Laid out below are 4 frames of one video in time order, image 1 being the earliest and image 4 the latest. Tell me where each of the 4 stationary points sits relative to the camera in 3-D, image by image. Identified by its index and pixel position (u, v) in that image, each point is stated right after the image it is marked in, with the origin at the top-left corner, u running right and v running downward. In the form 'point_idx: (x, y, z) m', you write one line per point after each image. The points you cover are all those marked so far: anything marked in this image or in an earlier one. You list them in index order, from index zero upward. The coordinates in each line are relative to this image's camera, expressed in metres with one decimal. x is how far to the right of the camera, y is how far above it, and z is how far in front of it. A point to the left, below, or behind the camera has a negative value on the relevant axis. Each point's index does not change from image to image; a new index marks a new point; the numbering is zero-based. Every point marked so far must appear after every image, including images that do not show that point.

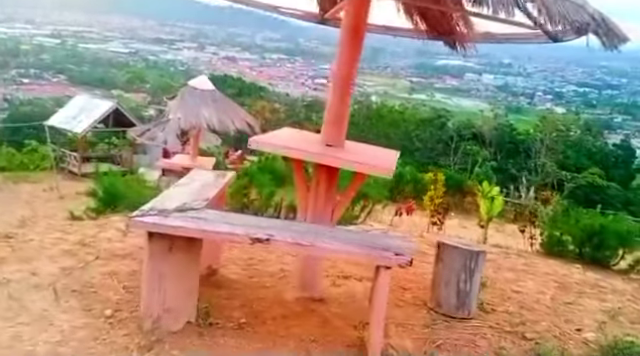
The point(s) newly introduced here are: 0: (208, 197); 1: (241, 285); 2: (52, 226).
0: (-0.5, -0.1, +2.9) m
1: (-0.4, -0.5, +3.1) m
2: (-2.0, -0.4, +4.9) m
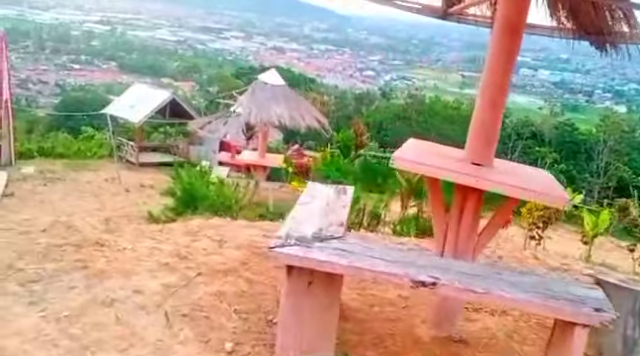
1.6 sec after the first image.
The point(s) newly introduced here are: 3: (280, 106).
0: (+0.1, -0.2, +2.6) m
1: (+0.2, -0.6, +2.8) m
2: (-1.3, -0.4, +4.8) m
3: (-0.6, +1.2, +10.2) m
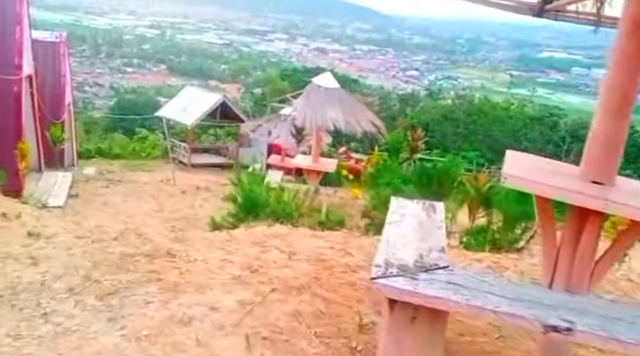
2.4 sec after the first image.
0: (+0.4, -0.2, +2.3) m
1: (+0.6, -0.7, +2.6) m
2: (-0.8, -0.4, +4.6) m
3: (+0.3, +1.1, +10.0) m
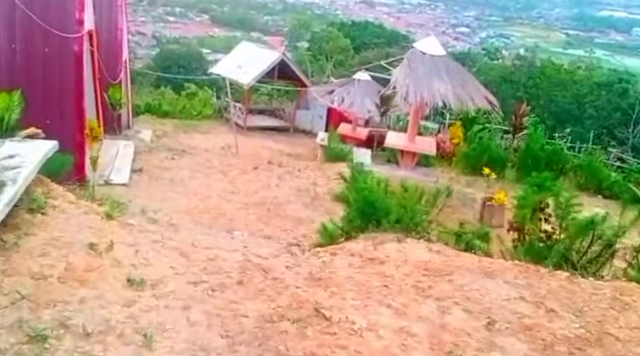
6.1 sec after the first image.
0: (+1.3, -0.6, +1.0) m
1: (+1.4, -1.0, +1.3) m
2: (+0.2, -0.6, +3.4) m
3: (+1.6, +1.3, +8.6) m
